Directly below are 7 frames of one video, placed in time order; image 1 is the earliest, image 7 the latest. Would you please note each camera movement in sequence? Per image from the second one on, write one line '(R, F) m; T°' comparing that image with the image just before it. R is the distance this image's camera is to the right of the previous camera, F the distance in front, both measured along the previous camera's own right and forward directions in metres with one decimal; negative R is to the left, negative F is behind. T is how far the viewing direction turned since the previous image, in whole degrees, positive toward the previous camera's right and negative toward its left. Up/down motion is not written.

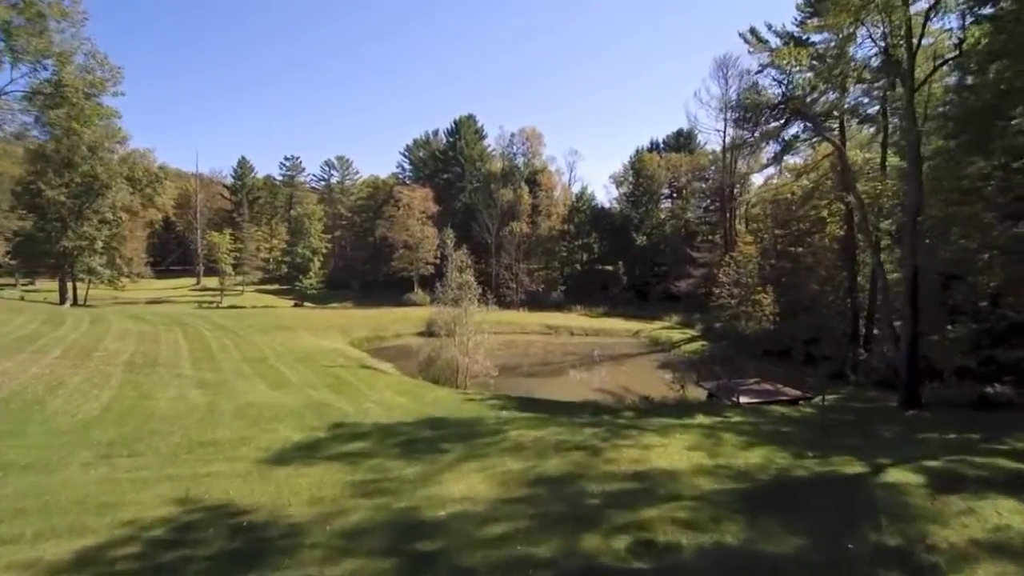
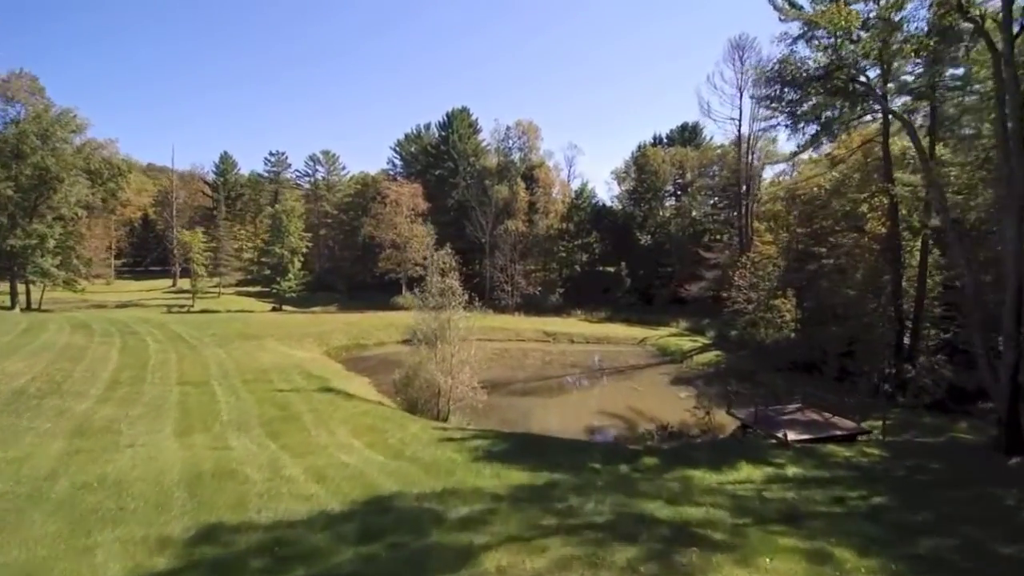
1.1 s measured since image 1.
(+0.2, +3.4) m; 0°
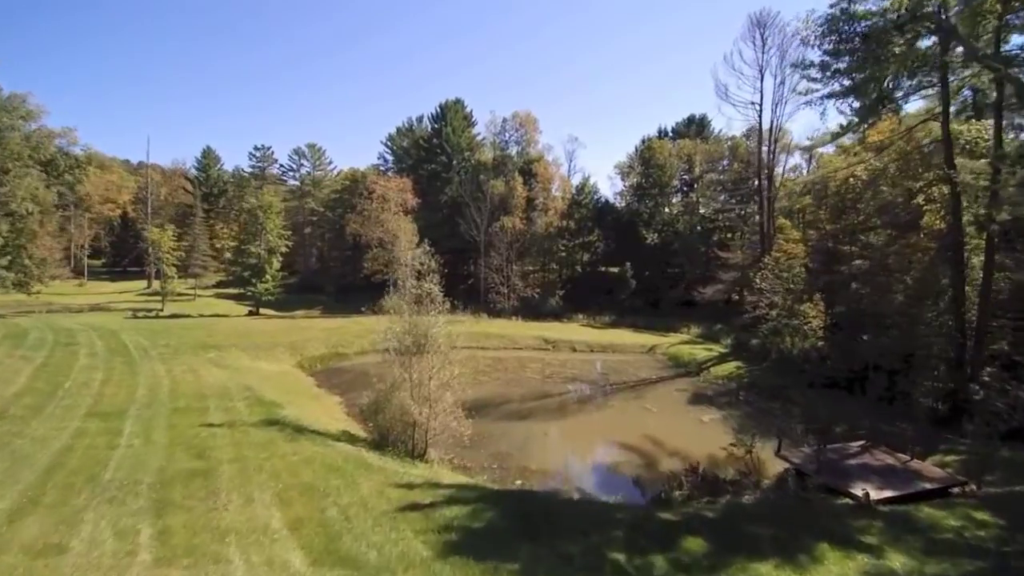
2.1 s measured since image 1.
(+0.2, +3.3) m; 0°
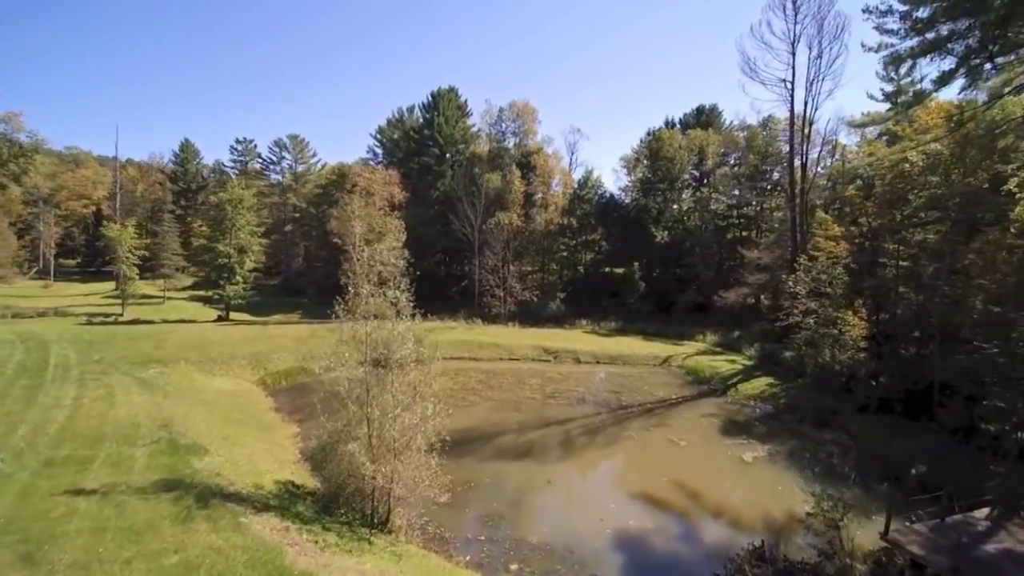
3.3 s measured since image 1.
(+0.1, +3.7) m; 0°
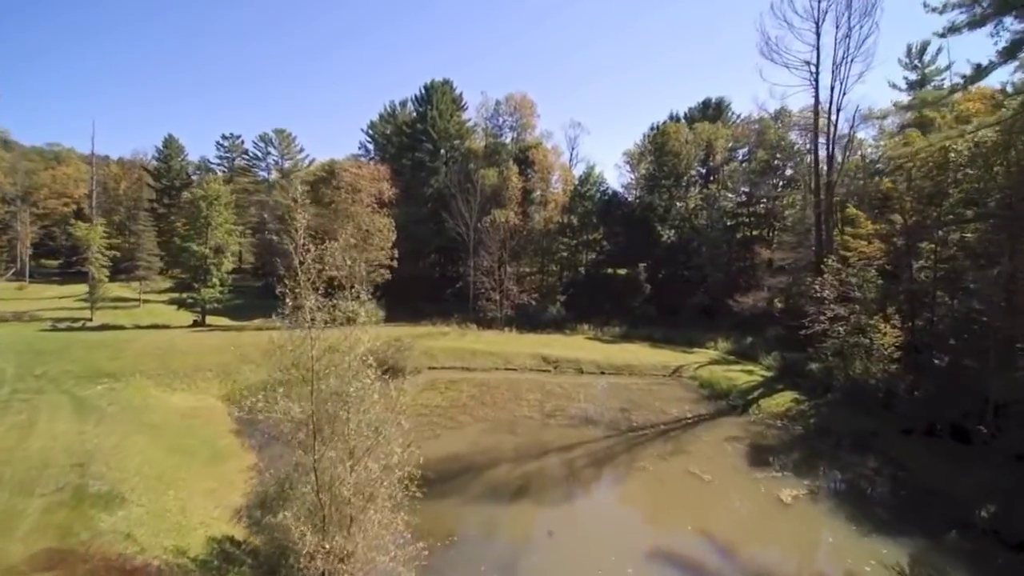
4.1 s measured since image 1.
(+0.1, +2.4) m; 0°
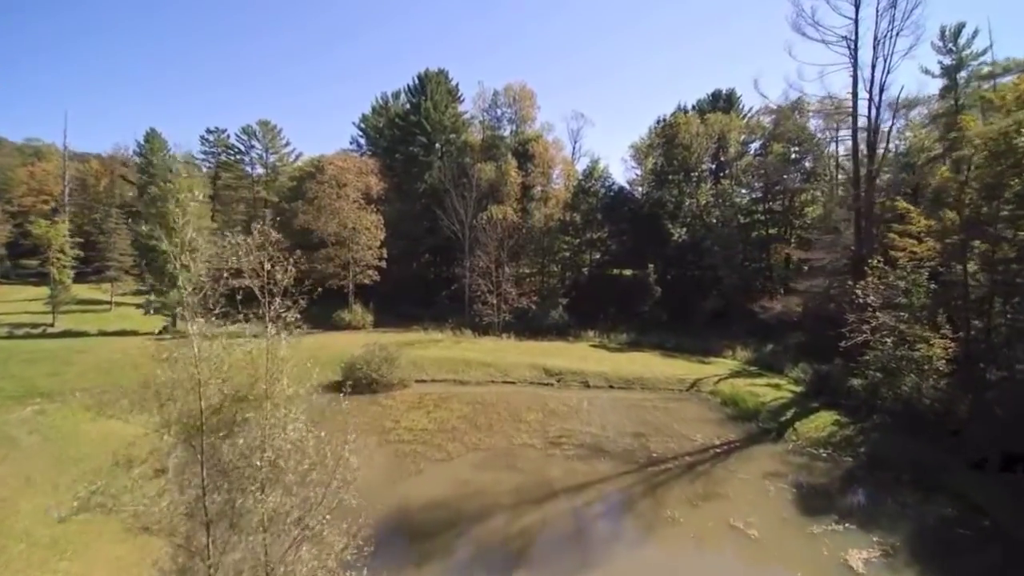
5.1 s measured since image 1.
(0.0, +2.7) m; 0°
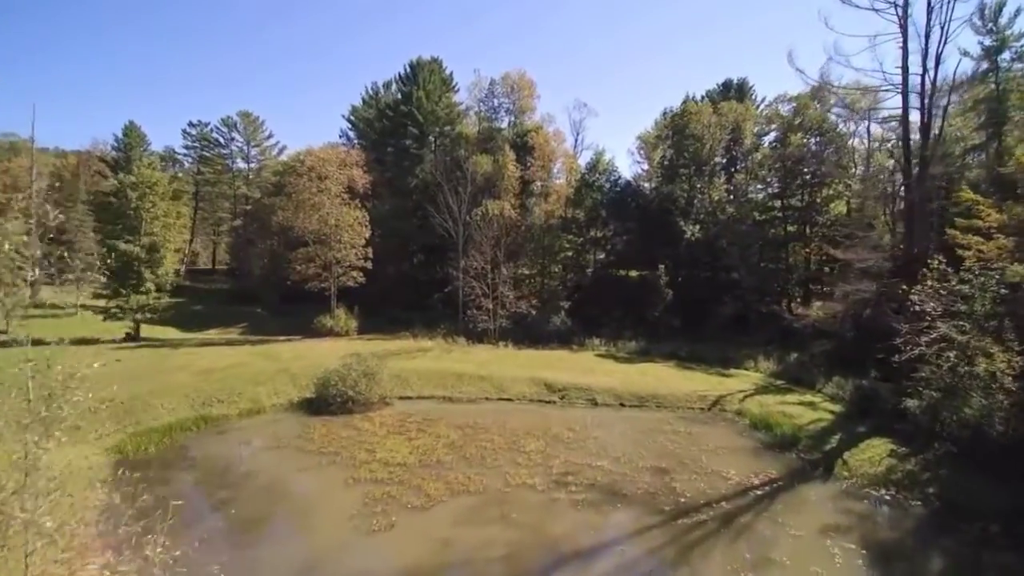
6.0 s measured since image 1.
(+0.1, +2.8) m; 0°
